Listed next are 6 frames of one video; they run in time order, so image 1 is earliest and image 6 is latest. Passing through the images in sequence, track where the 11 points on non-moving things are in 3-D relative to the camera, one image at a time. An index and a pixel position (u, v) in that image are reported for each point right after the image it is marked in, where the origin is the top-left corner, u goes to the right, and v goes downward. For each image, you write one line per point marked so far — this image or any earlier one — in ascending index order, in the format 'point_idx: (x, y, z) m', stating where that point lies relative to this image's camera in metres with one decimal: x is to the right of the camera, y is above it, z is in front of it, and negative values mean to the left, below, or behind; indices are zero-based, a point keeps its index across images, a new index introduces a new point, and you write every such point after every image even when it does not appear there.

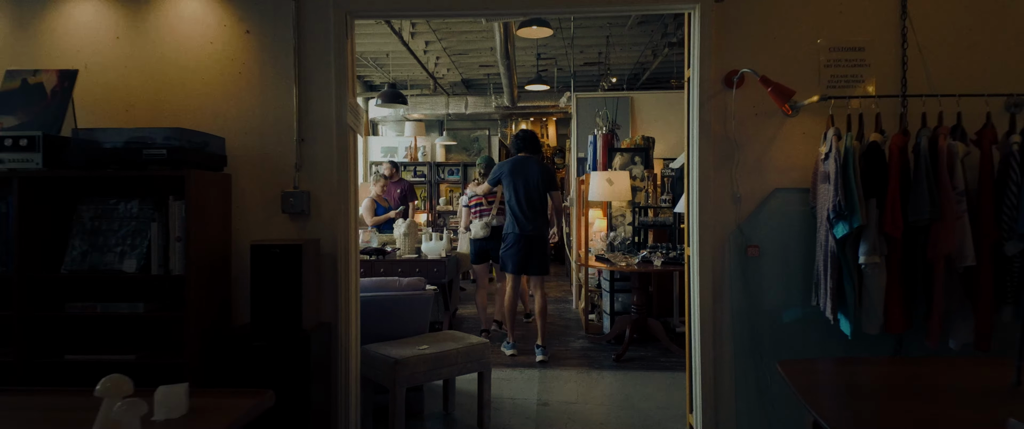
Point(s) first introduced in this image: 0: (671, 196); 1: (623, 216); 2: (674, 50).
0: (+1.2, +0.1, +4.5) m
1: (+0.9, 0.0, +4.8) m
2: (+2.0, +2.0, +7.4) m
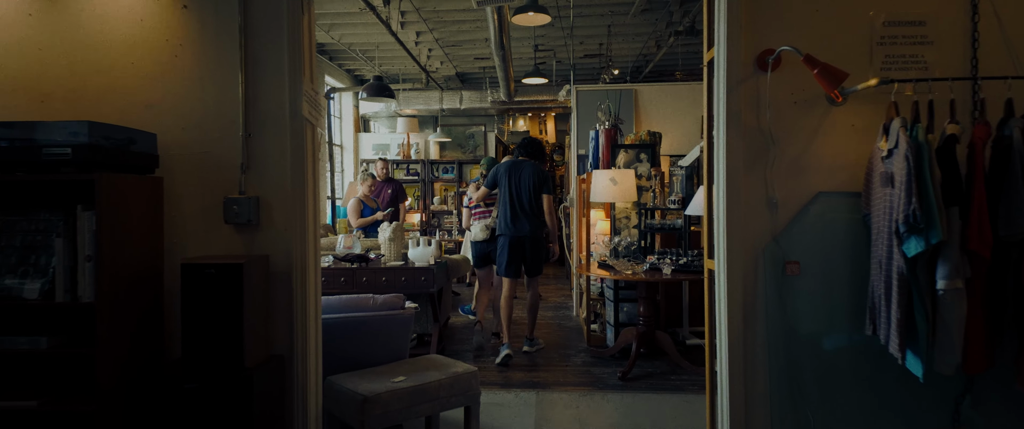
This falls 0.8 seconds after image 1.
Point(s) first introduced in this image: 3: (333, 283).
0: (+1.1, +0.1, +4.1) m
1: (+0.8, 0.0, +4.4) m
2: (+1.9, +2.0, +7.0) m
3: (-1.2, -0.5, +4.1) m
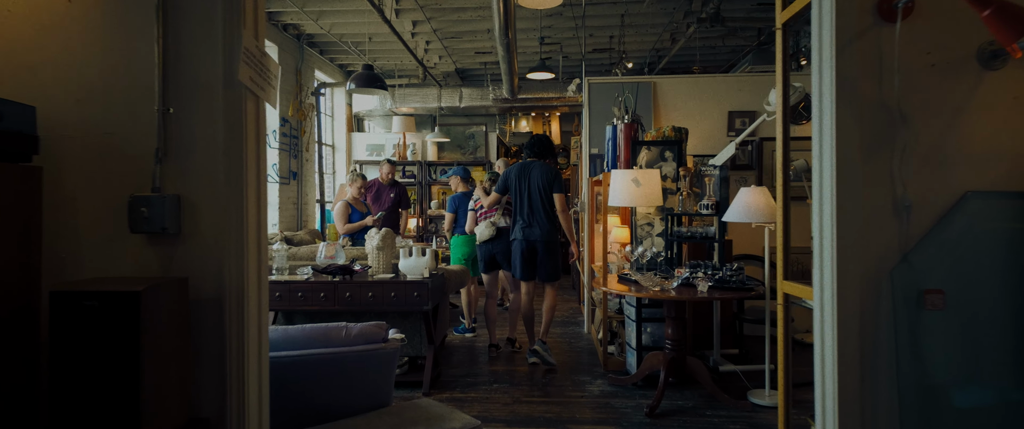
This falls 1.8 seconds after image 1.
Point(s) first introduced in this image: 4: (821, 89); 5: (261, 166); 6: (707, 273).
0: (+1.2, +0.1, +3.6) m
1: (+0.9, -0.1, +3.9) m
2: (+2.0, +1.9, +6.5) m
3: (-1.2, -0.5, +3.5) m
4: (+0.7, +0.3, +1.4) m
5: (-0.6, +0.1, +1.5) m
6: (+1.1, -0.3, +3.4) m
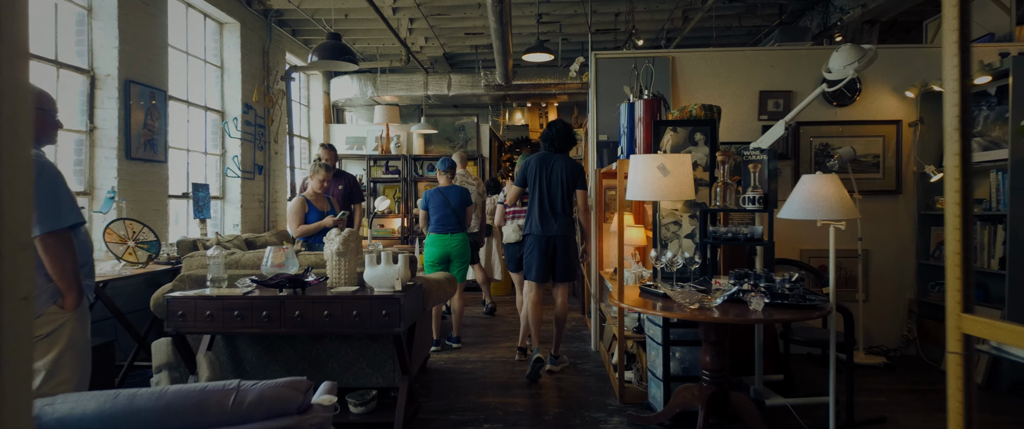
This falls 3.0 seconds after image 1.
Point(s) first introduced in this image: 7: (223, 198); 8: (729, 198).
0: (+1.2, +0.1, +2.8) m
1: (+0.9, 0.0, +3.2) m
2: (+1.9, +2.0, +5.8) m
3: (-1.2, -0.5, +2.7) m
4: (+0.7, +0.3, +0.7) m
5: (-0.6, +0.1, +0.8) m
6: (+1.1, -0.3, +2.6) m
7: (-2.7, +0.2, +5.7) m
8: (+1.0, +0.1, +2.9) m
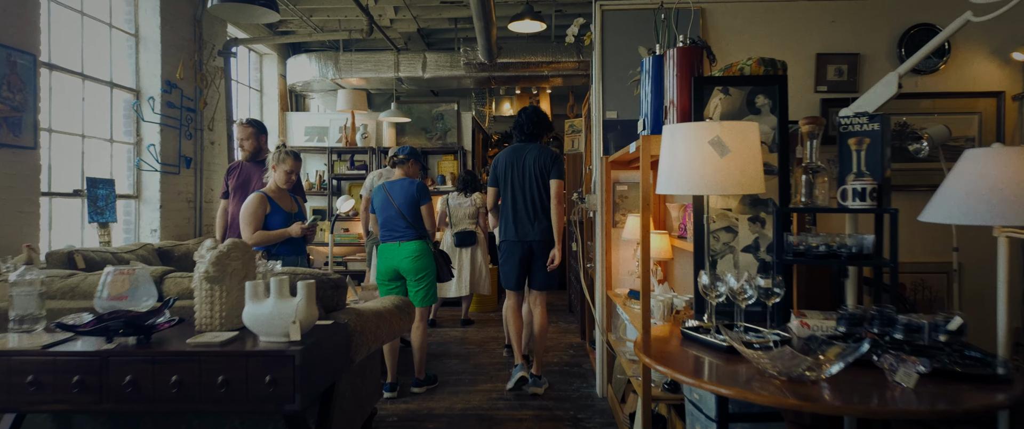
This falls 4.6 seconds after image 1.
0: (+1.1, +0.1, +1.8) m
1: (+0.8, -0.1, +2.1) m
2: (+1.8, +1.9, +4.7) m
3: (-1.3, -0.5, +1.7) m
4: (+0.6, +0.3, -0.4) m
5: (-0.7, +0.1, -0.3) m
6: (+1.0, -0.3, +1.6) m
7: (-2.8, +0.1, +4.6) m
8: (+0.9, +0.1, +1.9) m
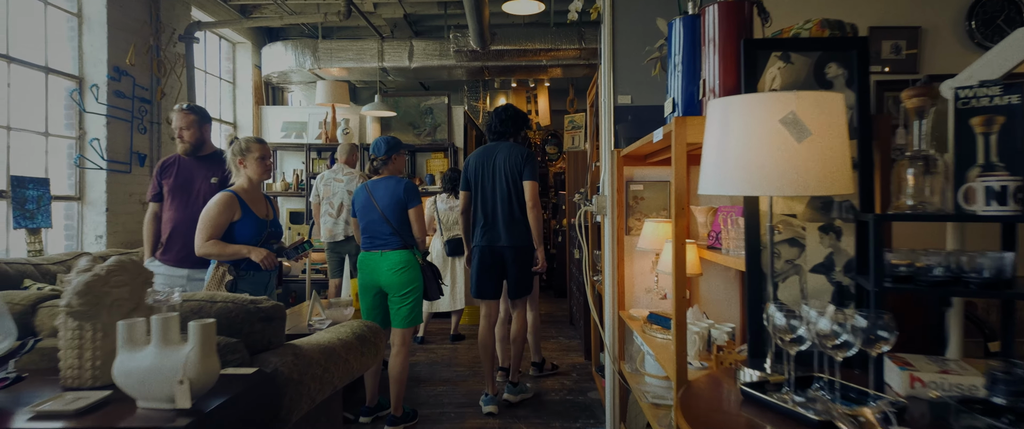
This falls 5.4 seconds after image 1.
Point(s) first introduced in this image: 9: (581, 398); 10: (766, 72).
0: (+1.0, +0.1, +1.3) m
1: (+0.7, -0.1, +1.6) m
2: (+1.7, +1.9, +4.2) m
3: (-1.3, -0.5, +1.1) m
4: (+0.6, +0.3, -0.9) m
5: (-0.7, +0.1, -0.8) m
6: (+0.9, -0.3, +1.1) m
7: (-2.9, +0.1, +4.0) m
8: (+0.9, +0.1, +1.3) m
9: (+0.4, -1.0, +3.3) m
10: (+0.7, +0.4, +1.6) m
